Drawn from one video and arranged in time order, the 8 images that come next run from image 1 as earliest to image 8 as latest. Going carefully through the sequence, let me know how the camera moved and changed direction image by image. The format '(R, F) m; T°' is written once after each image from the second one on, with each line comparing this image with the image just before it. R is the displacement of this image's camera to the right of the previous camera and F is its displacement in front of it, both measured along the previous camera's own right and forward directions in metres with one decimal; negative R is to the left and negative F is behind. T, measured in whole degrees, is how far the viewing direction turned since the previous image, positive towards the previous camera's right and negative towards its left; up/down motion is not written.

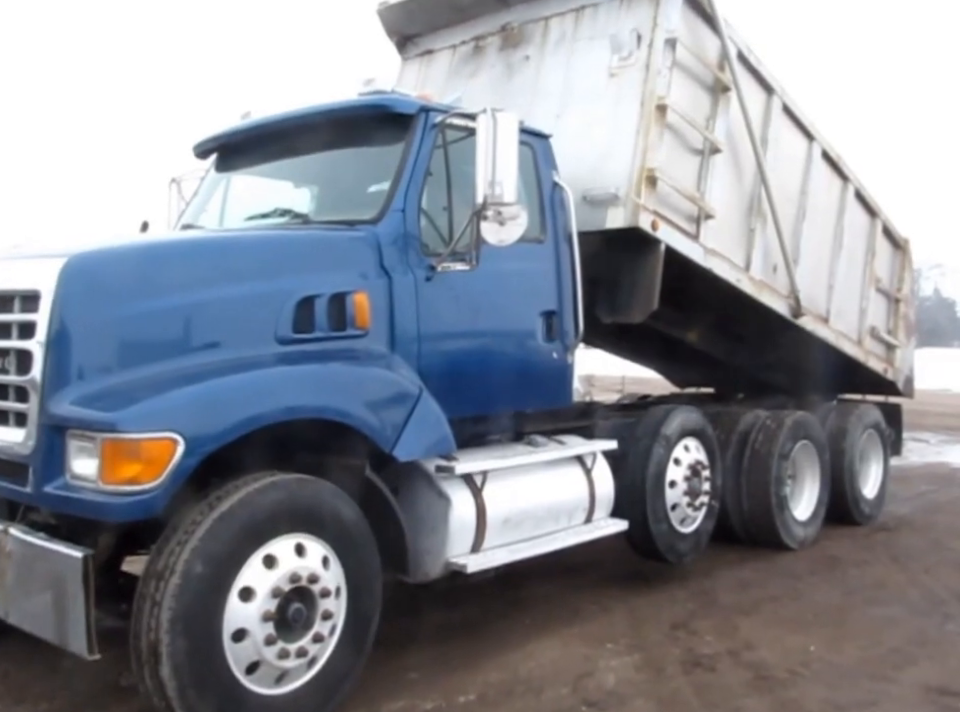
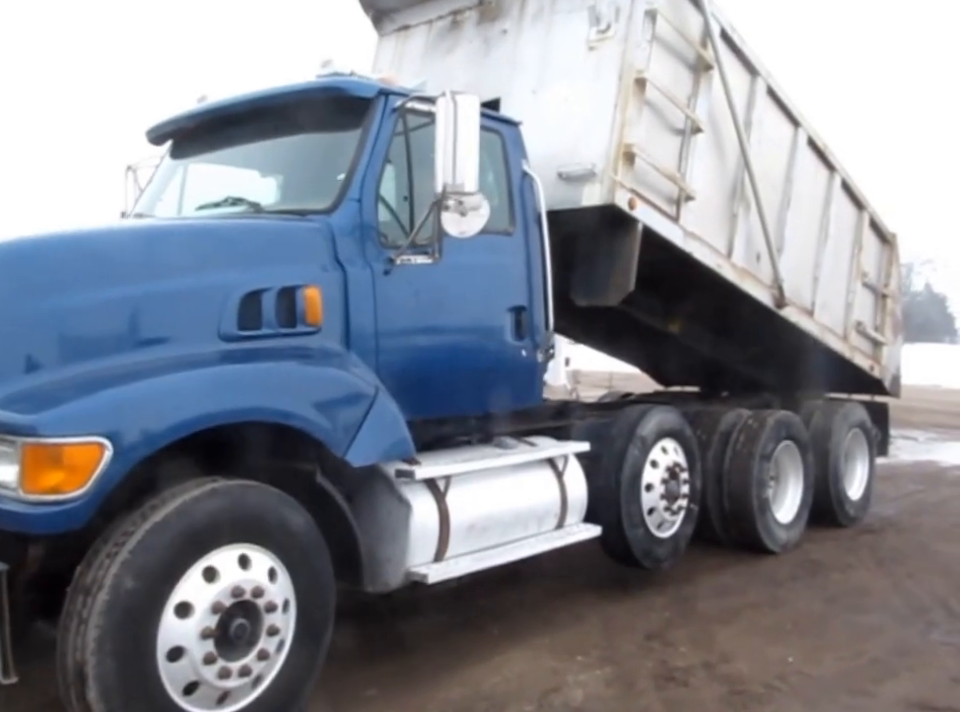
(+0.1, +0.2) m; +1°
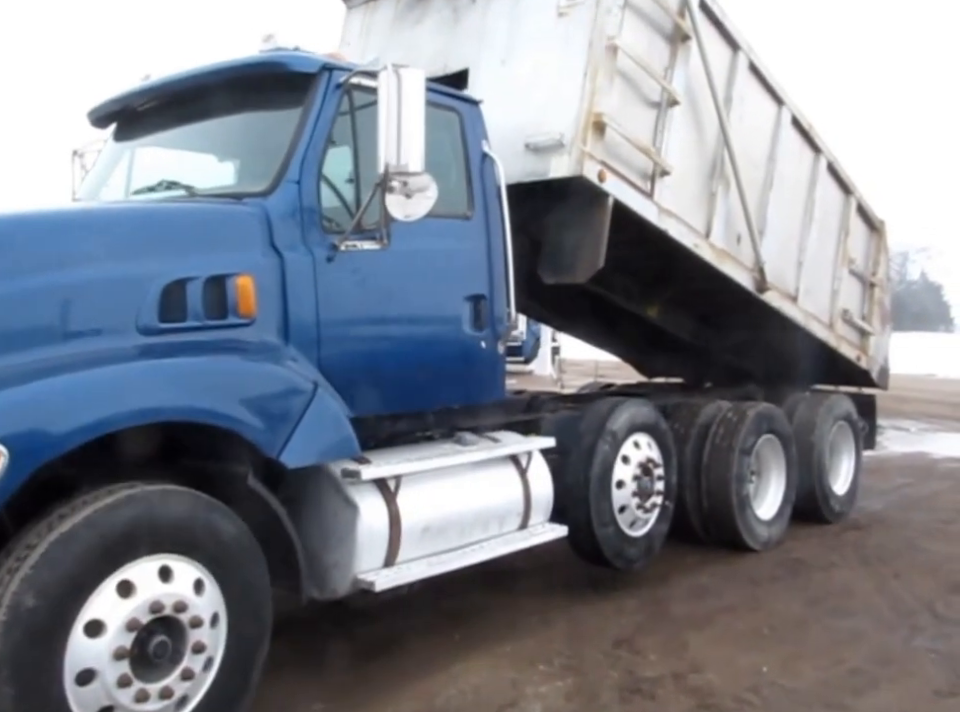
(+0.2, +0.3) m; 0°
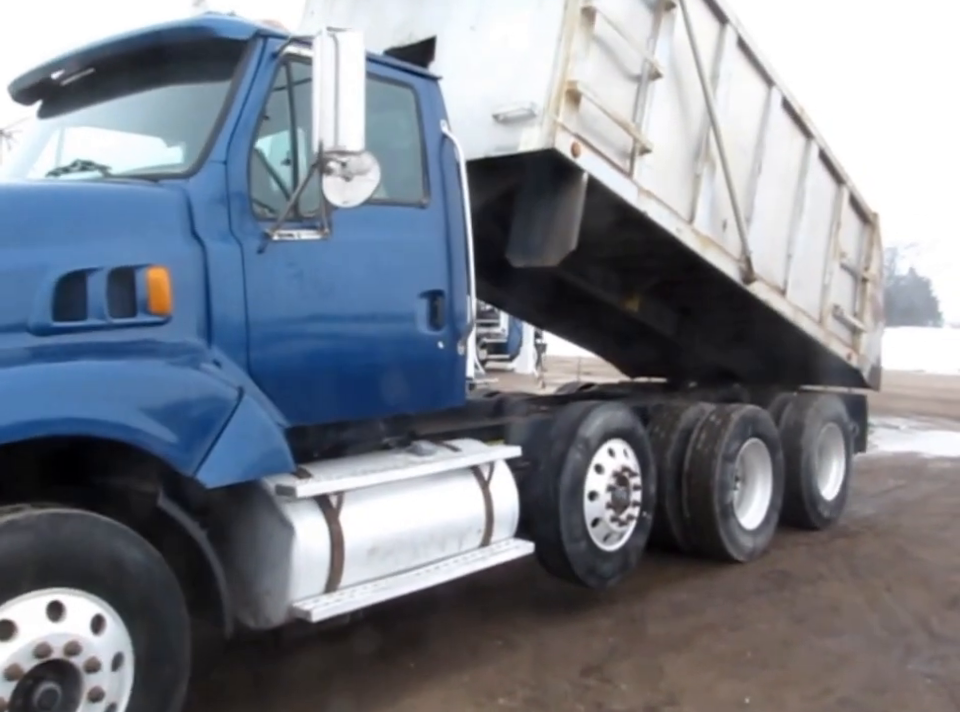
(+0.2, +0.4) m; +1°
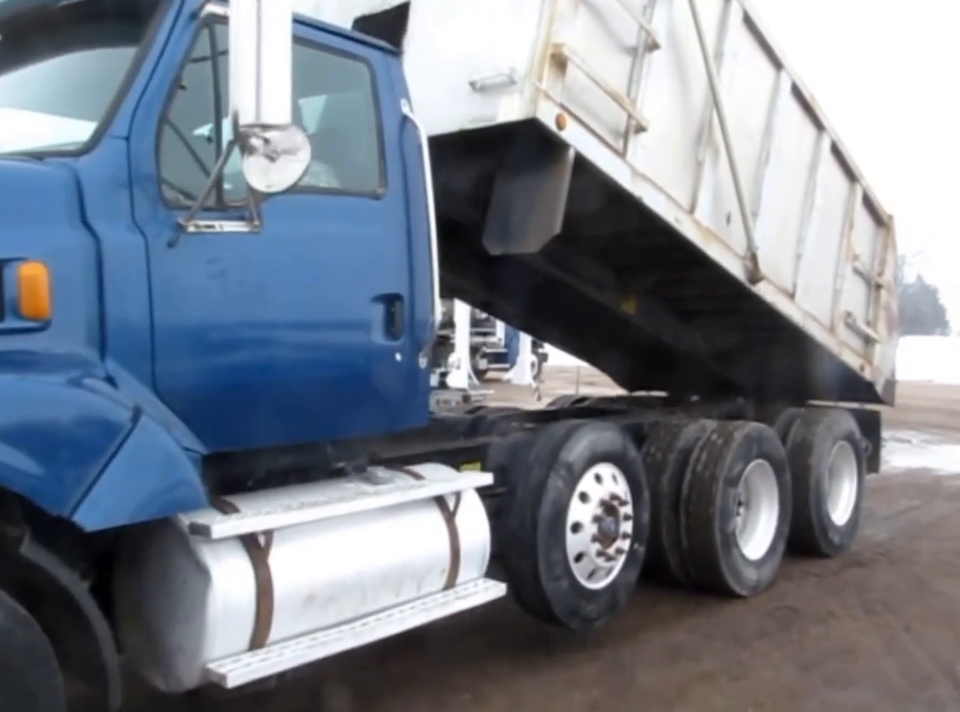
(+0.2, +0.5) m; 0°
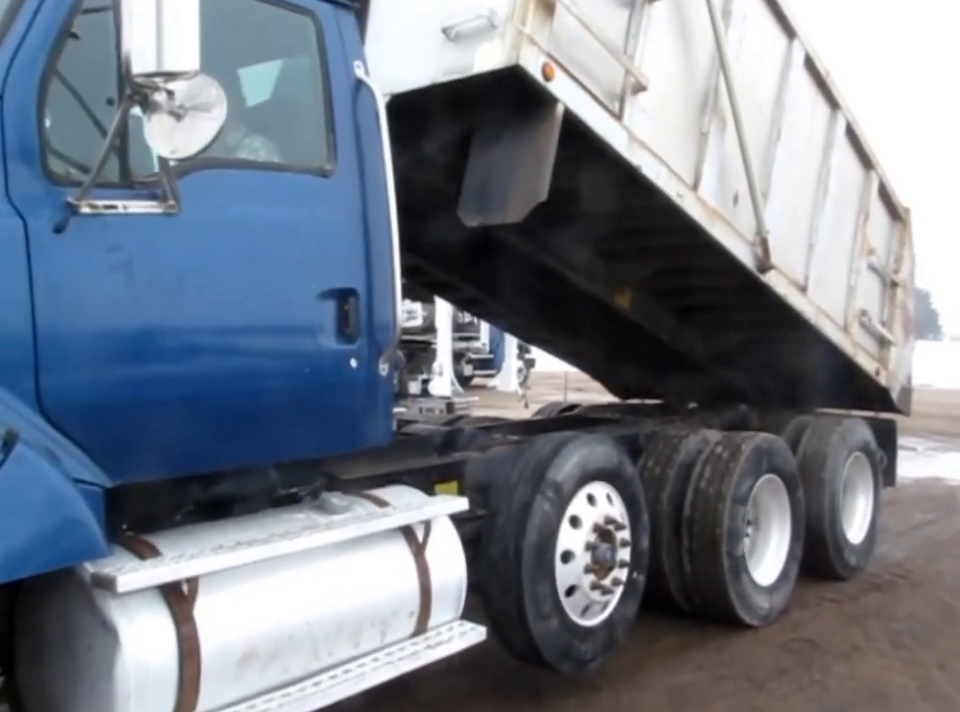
(+0.1, +0.5) m; +1°
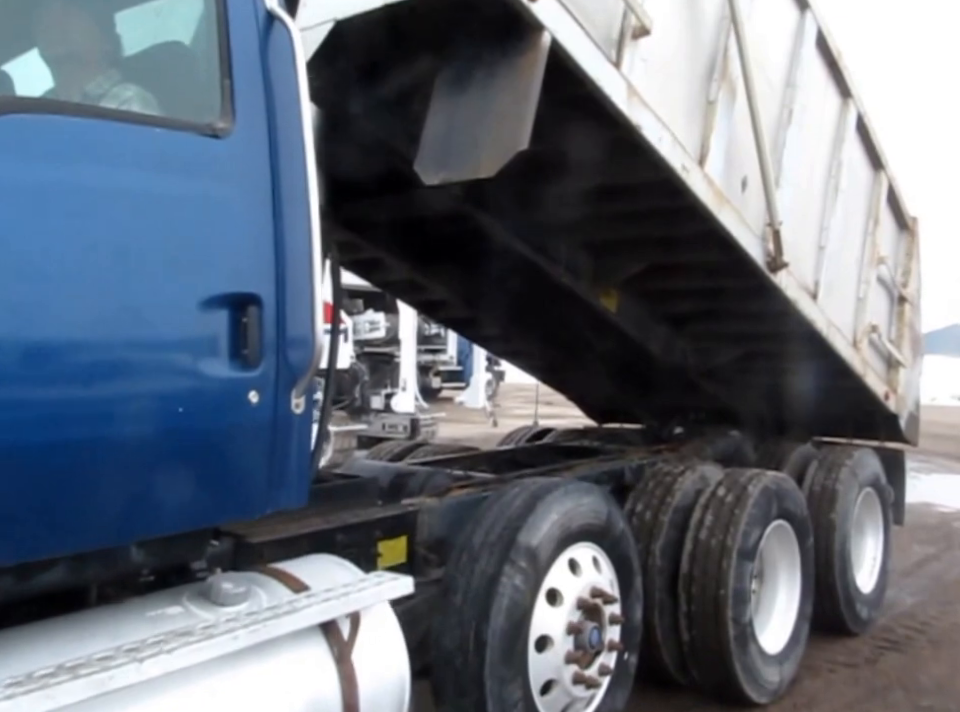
(0.0, +0.8) m; +2°
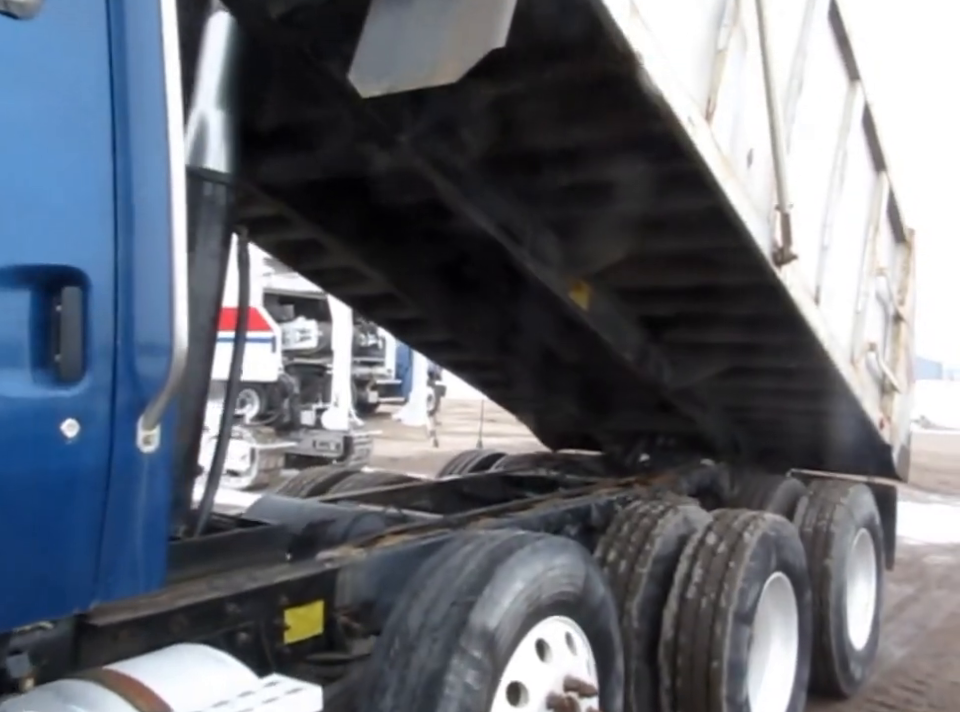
(0.0, +0.7) m; +4°
